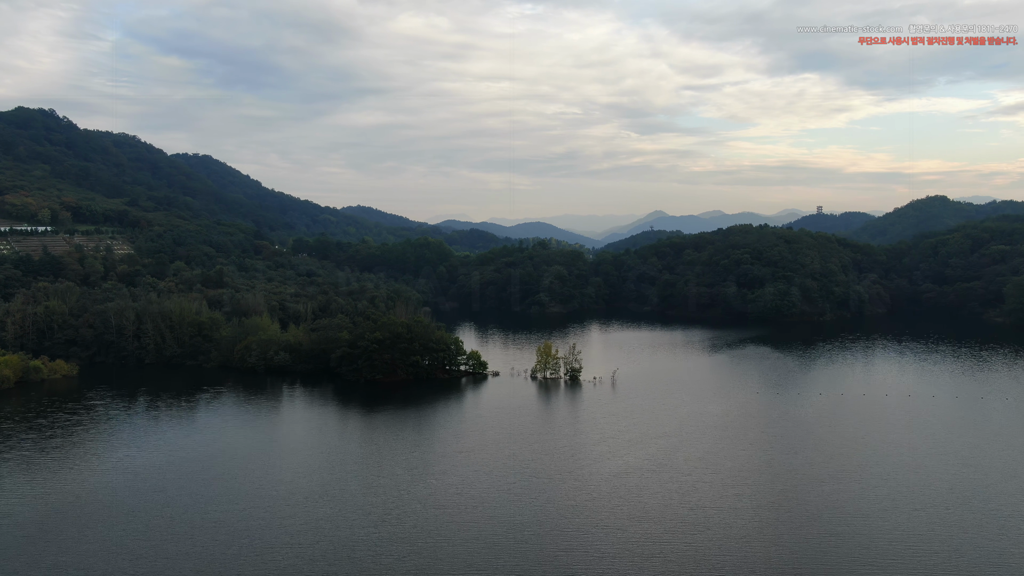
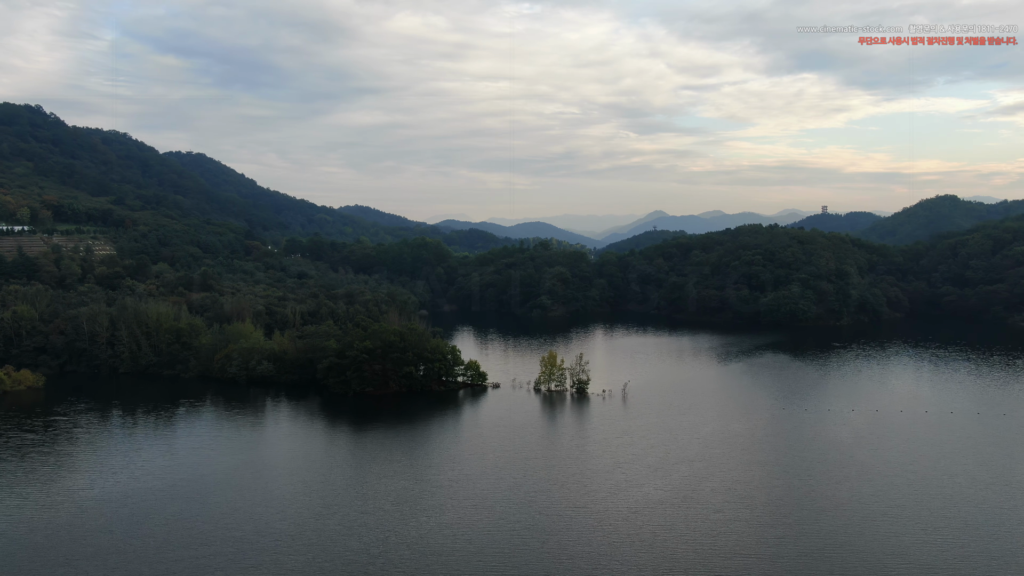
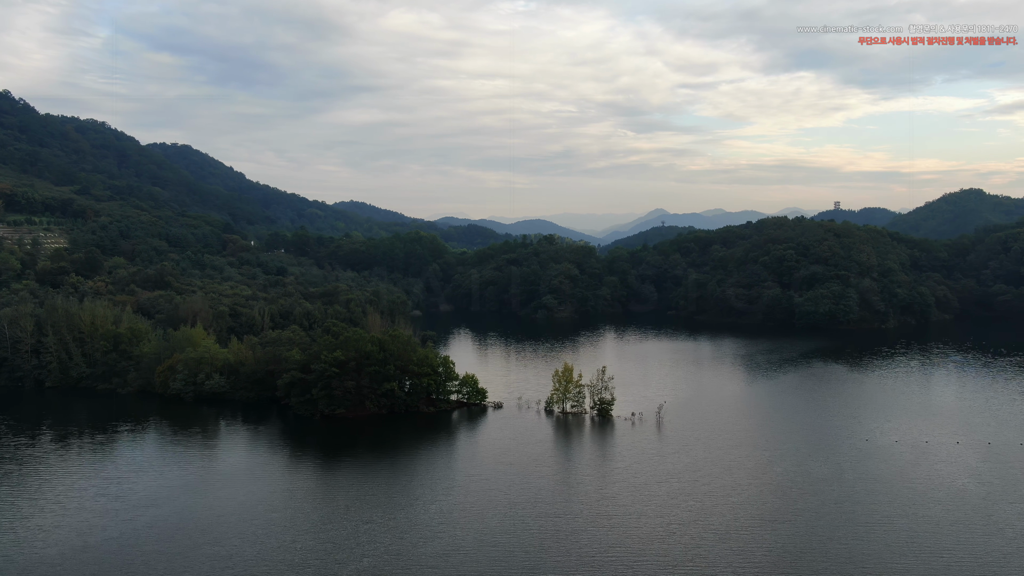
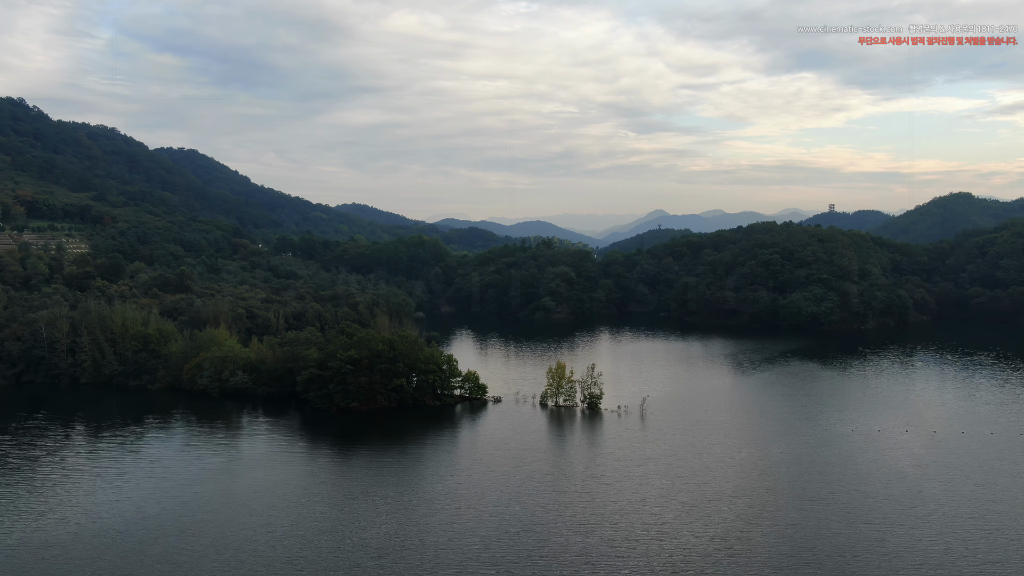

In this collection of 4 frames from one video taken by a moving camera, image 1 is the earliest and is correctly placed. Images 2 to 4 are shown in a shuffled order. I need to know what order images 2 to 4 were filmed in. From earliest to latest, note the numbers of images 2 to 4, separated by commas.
2, 4, 3
